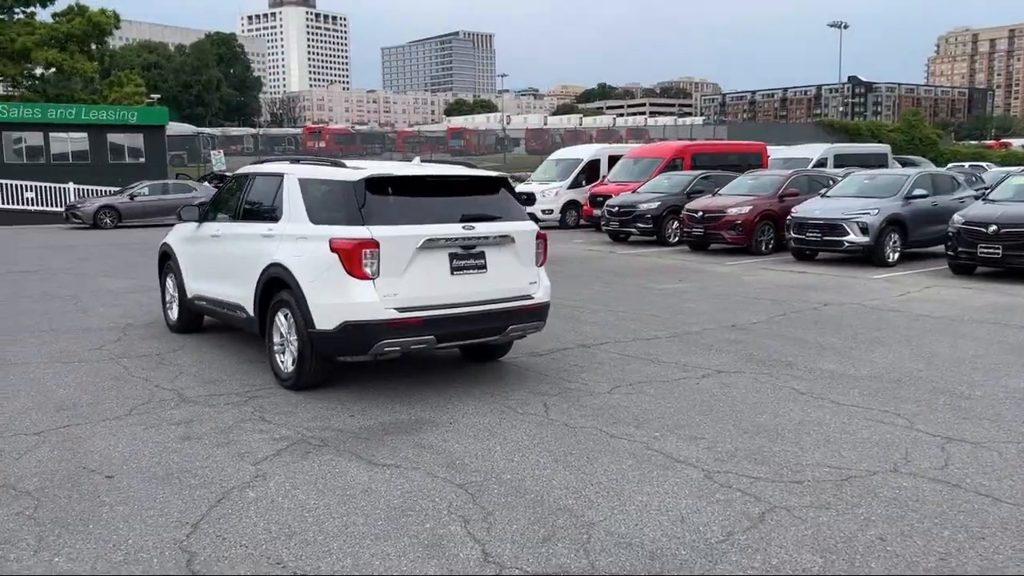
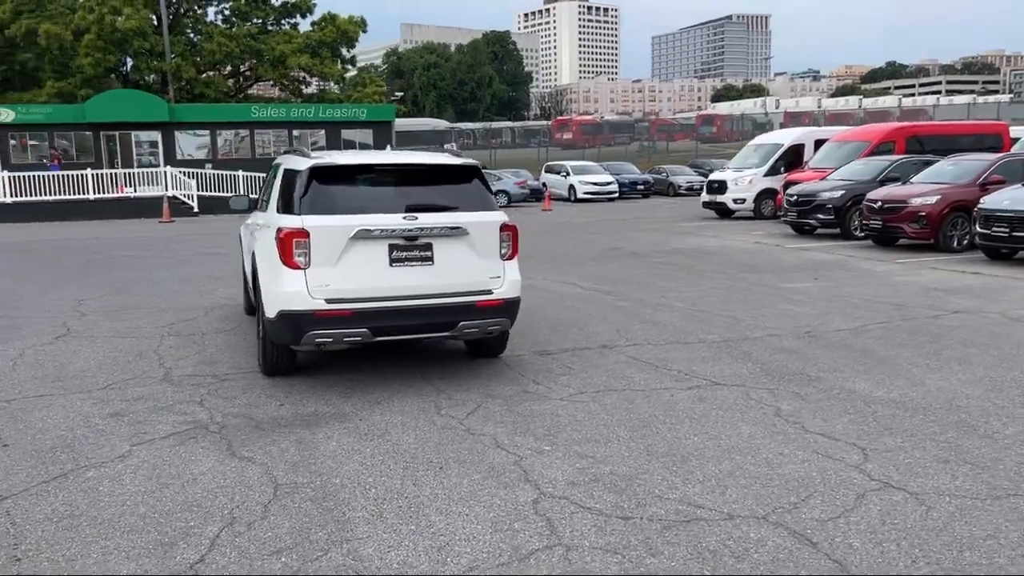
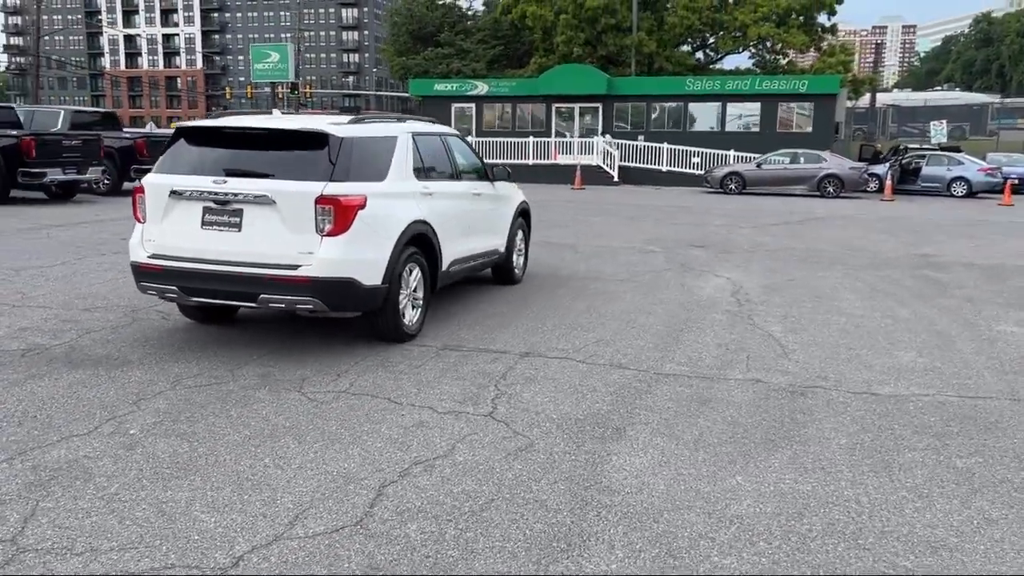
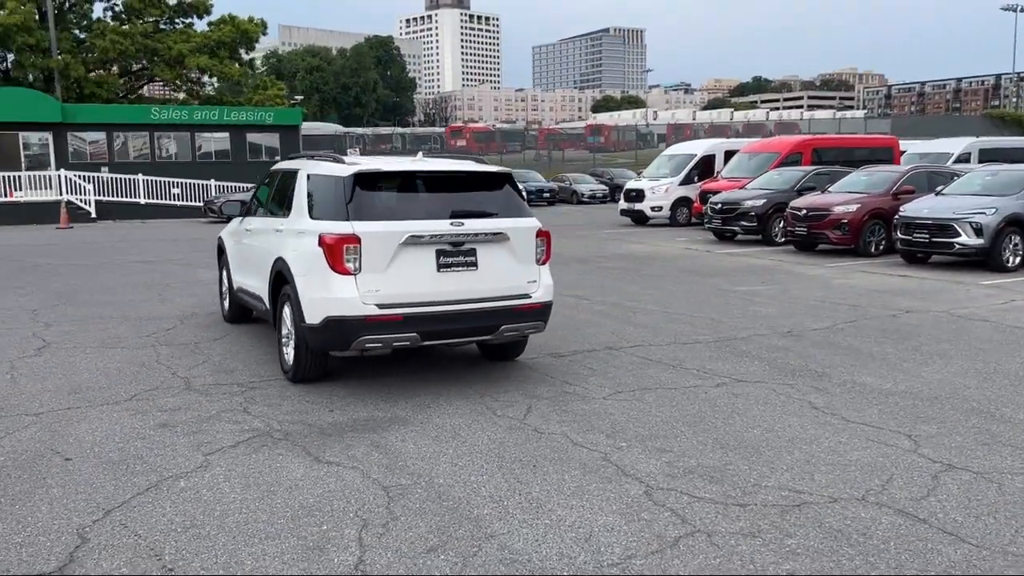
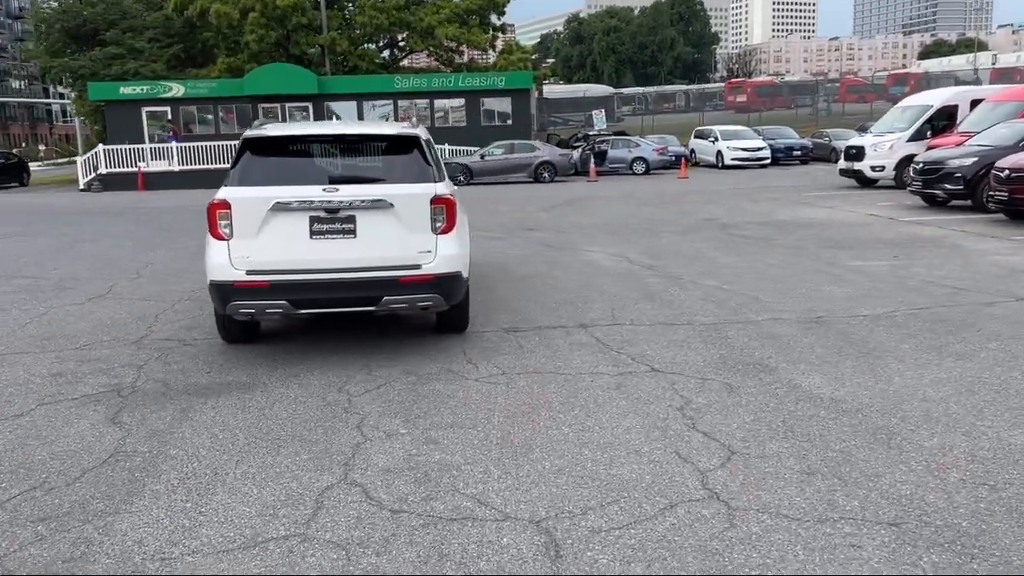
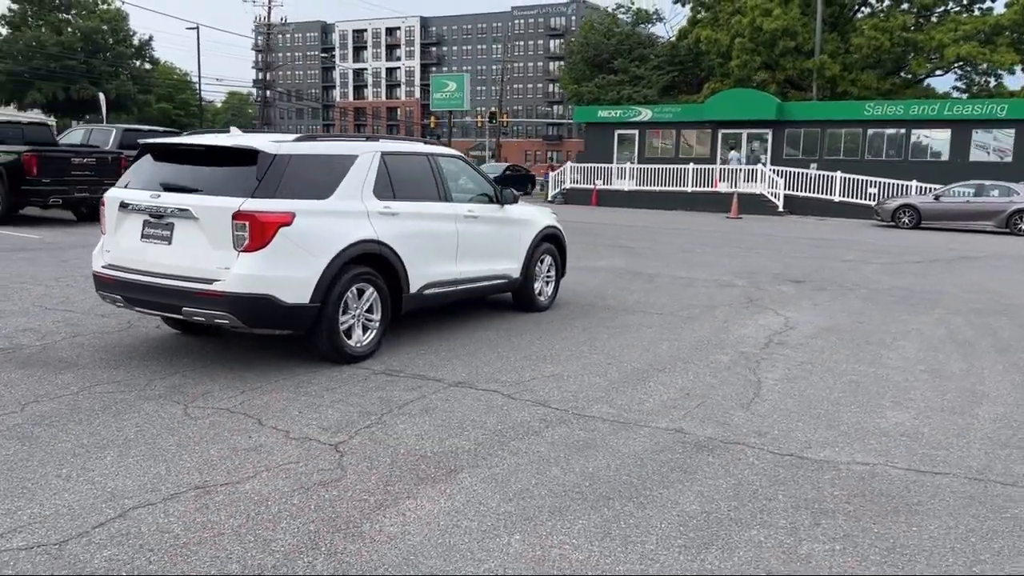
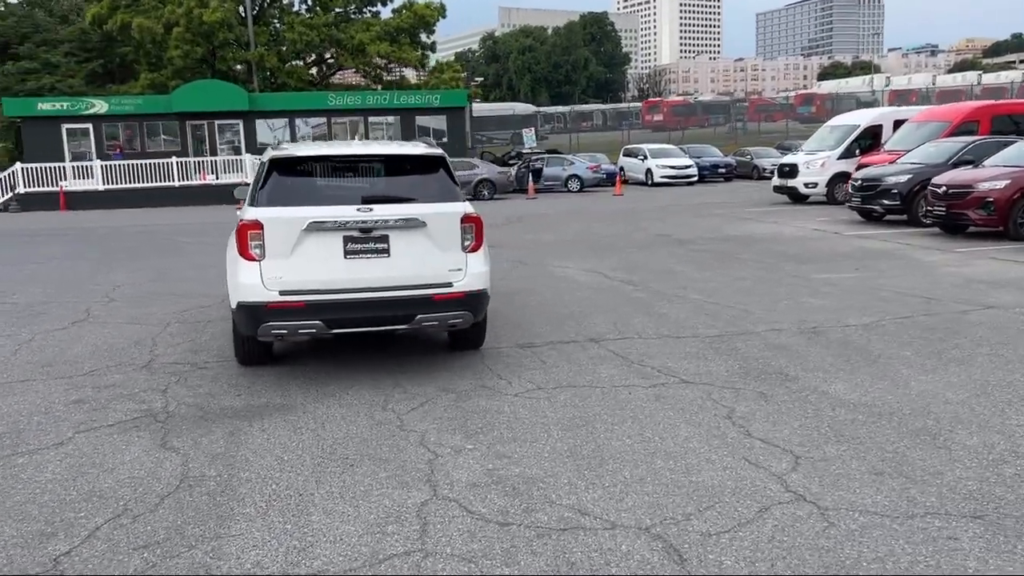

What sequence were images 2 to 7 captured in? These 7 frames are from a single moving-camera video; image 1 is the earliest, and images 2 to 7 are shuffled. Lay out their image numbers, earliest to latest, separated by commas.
4, 2, 7, 5, 3, 6
